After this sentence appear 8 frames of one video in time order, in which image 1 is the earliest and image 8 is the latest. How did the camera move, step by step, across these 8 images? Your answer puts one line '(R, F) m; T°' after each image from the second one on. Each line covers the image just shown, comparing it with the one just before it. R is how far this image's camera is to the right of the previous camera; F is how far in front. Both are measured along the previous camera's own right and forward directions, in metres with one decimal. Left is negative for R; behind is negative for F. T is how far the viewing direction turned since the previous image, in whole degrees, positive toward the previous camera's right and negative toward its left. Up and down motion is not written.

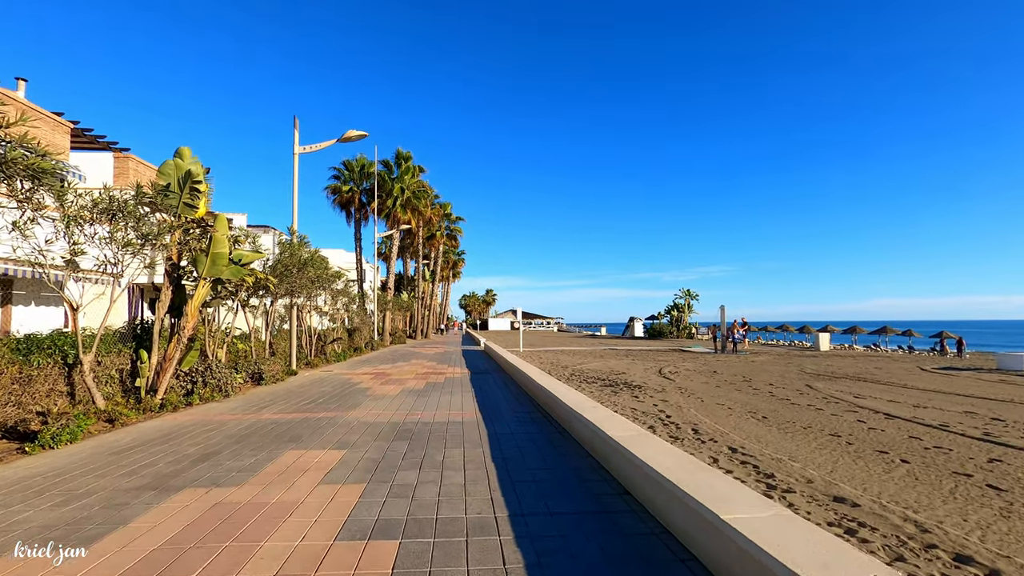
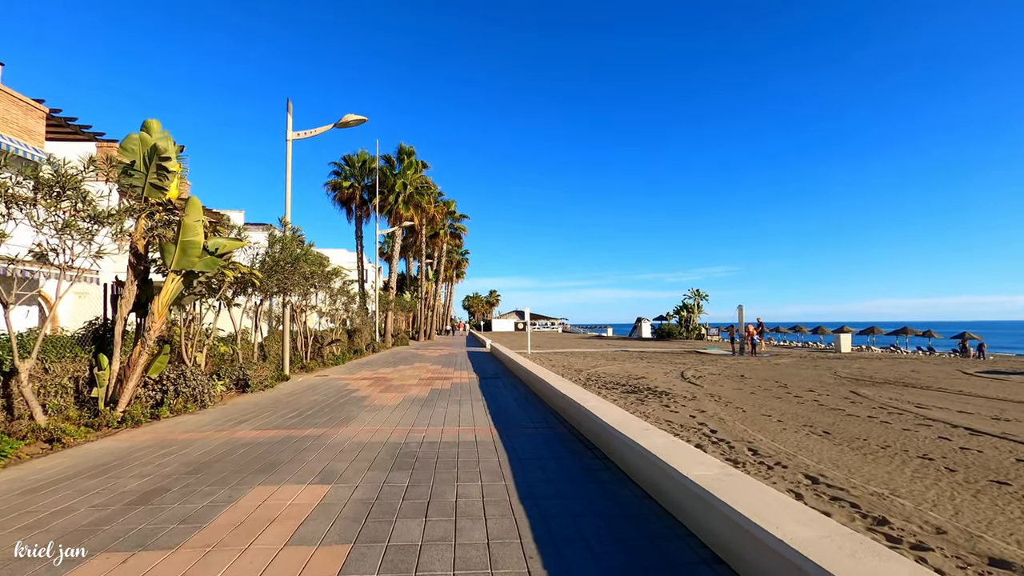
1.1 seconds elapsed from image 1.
(-0.2, +1.2) m; 0°
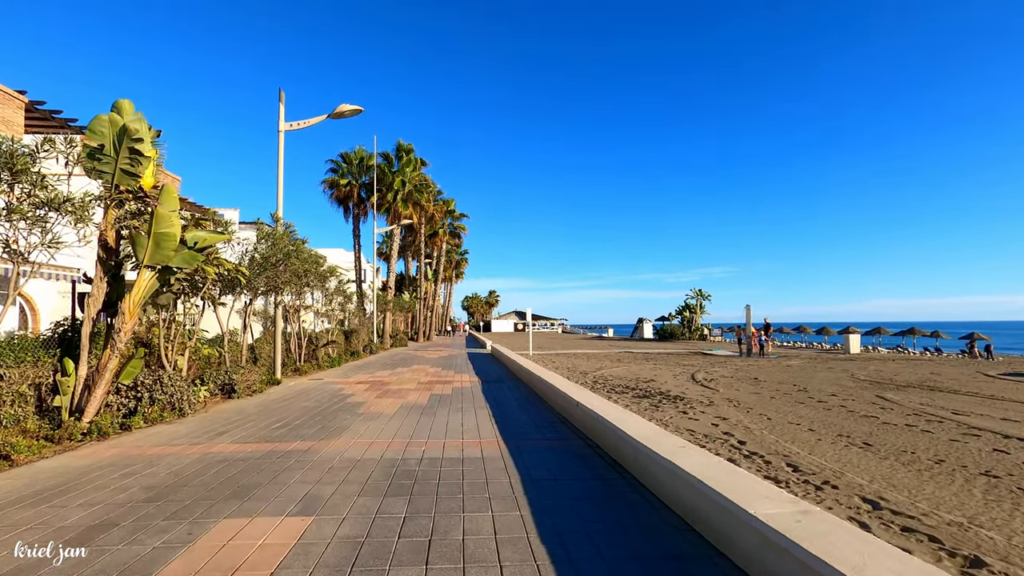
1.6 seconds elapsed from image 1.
(-0.1, +0.7) m; 0°
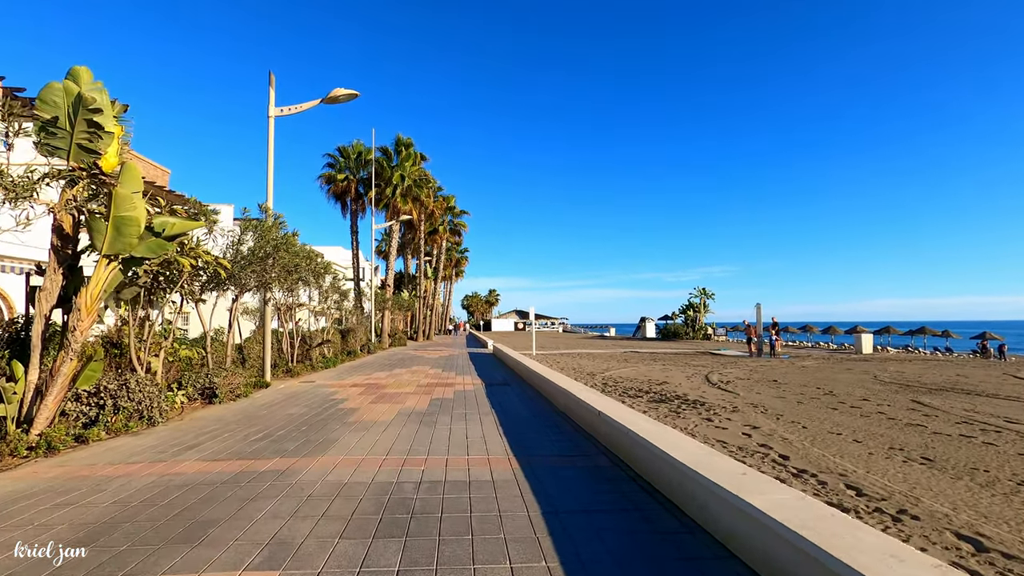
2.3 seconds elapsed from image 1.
(-0.1, +0.8) m; 0°
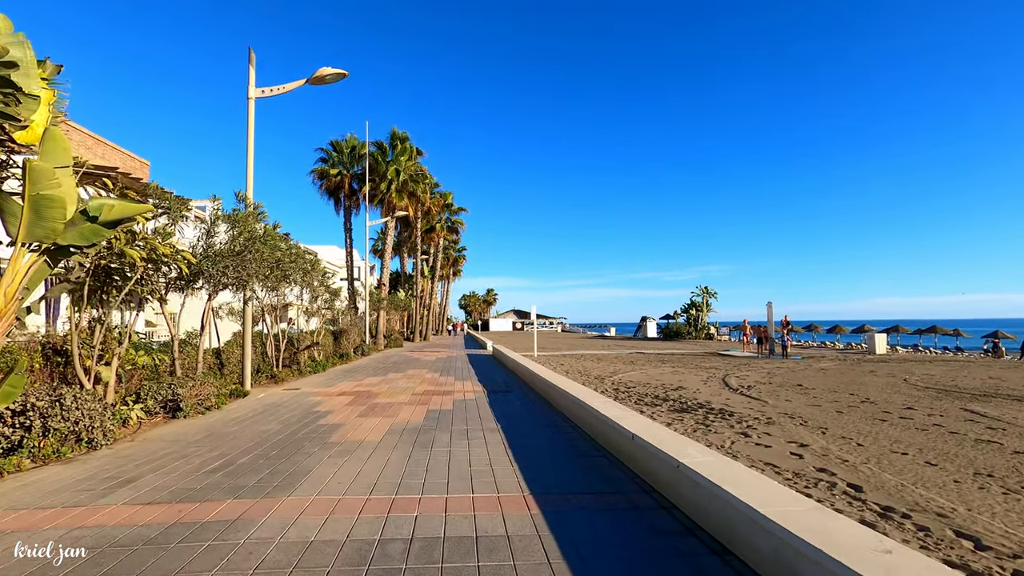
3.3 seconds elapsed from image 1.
(-0.2, +1.1) m; 0°
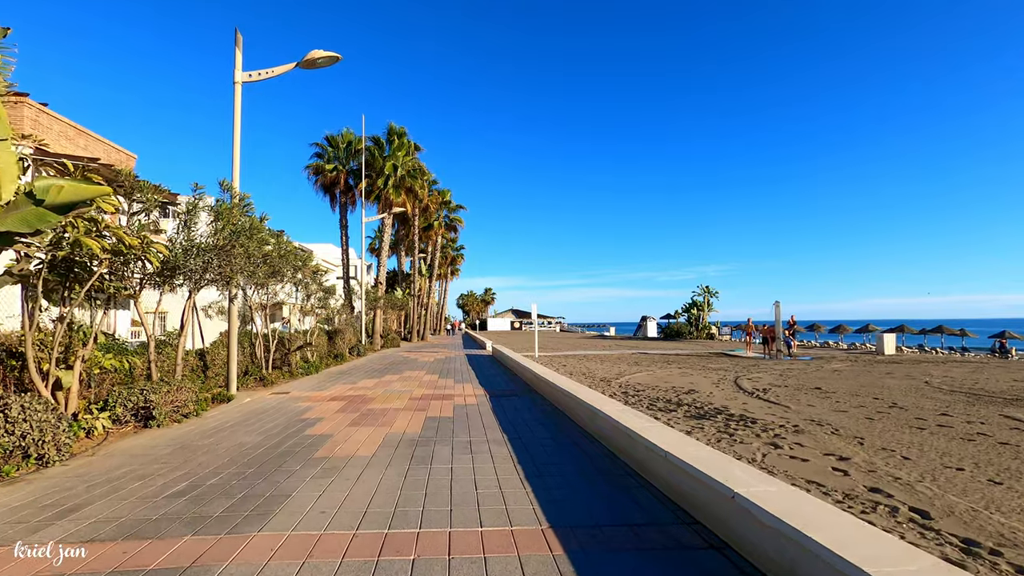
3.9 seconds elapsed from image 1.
(-0.1, +0.7) m; 0°
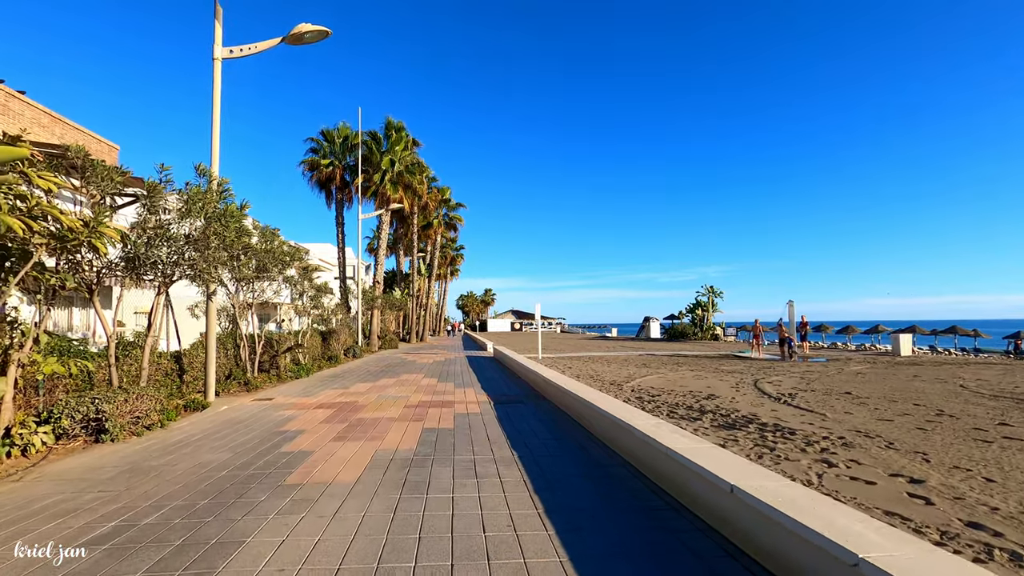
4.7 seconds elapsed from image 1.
(-0.1, +0.9) m; 0°
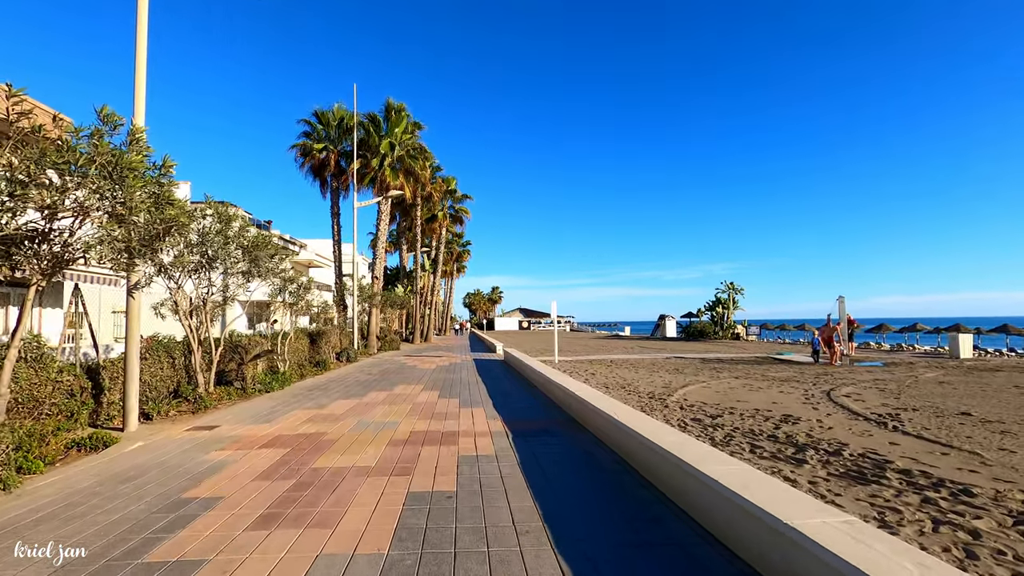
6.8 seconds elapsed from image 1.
(-0.2, +2.5) m; -1°
